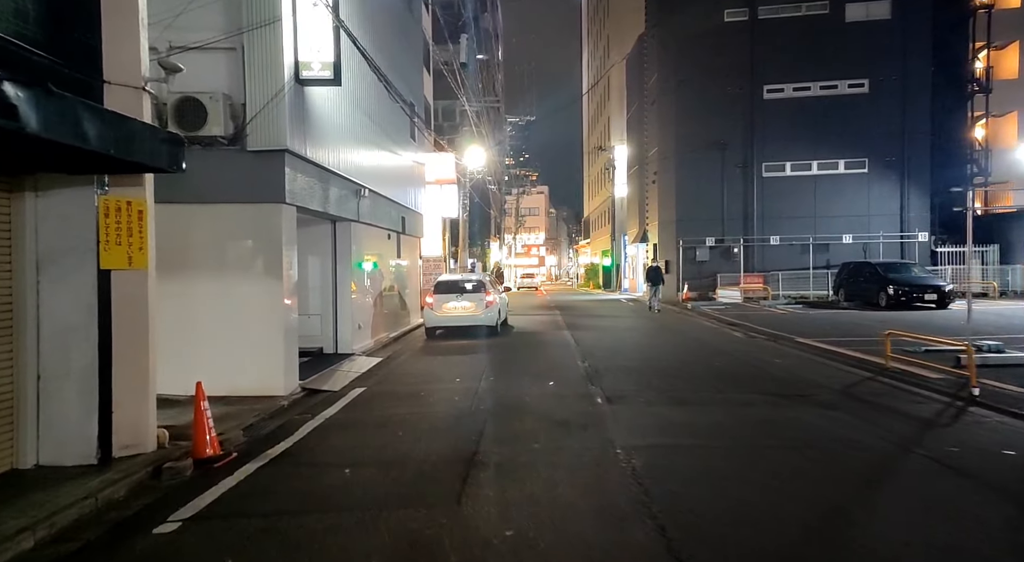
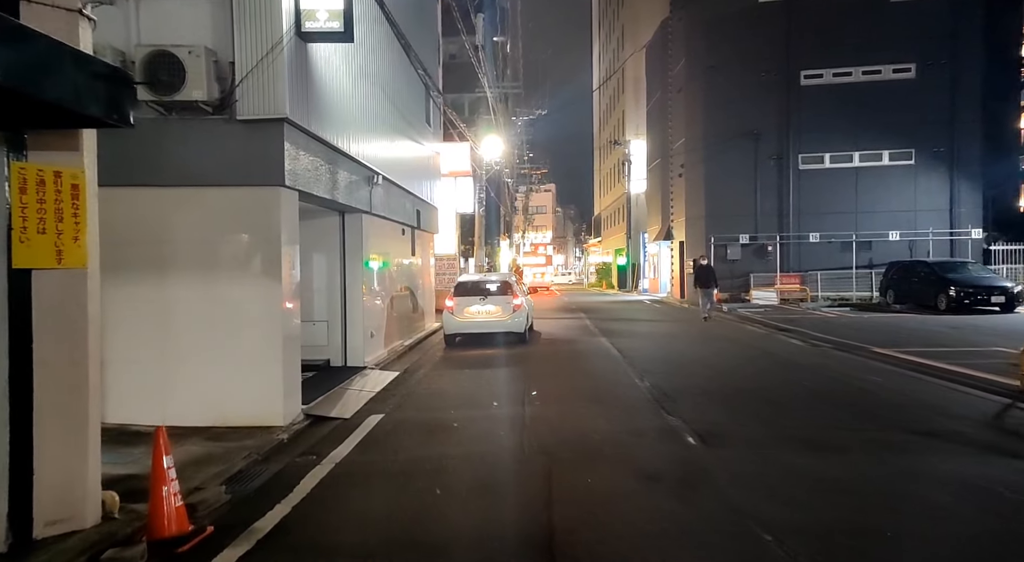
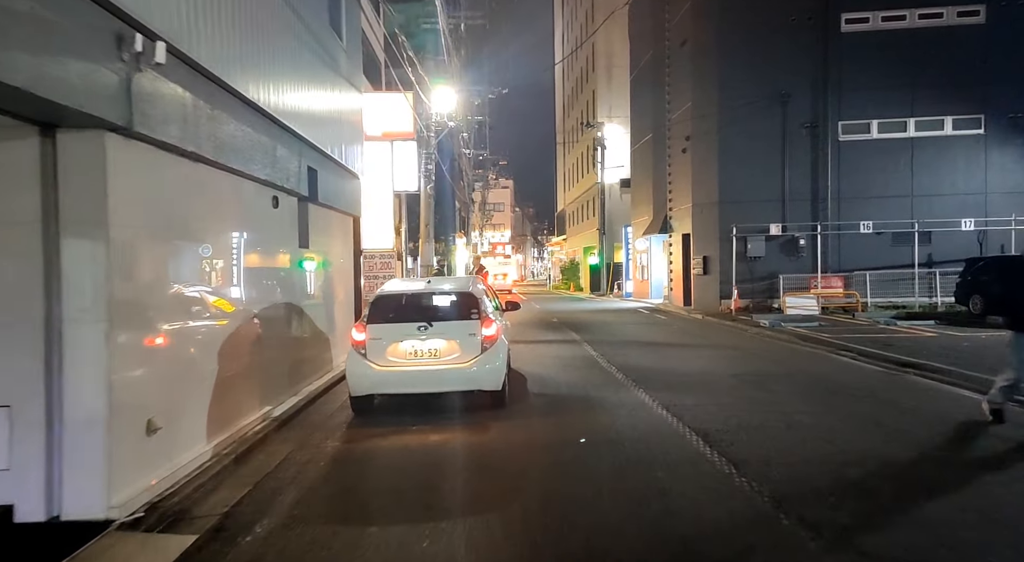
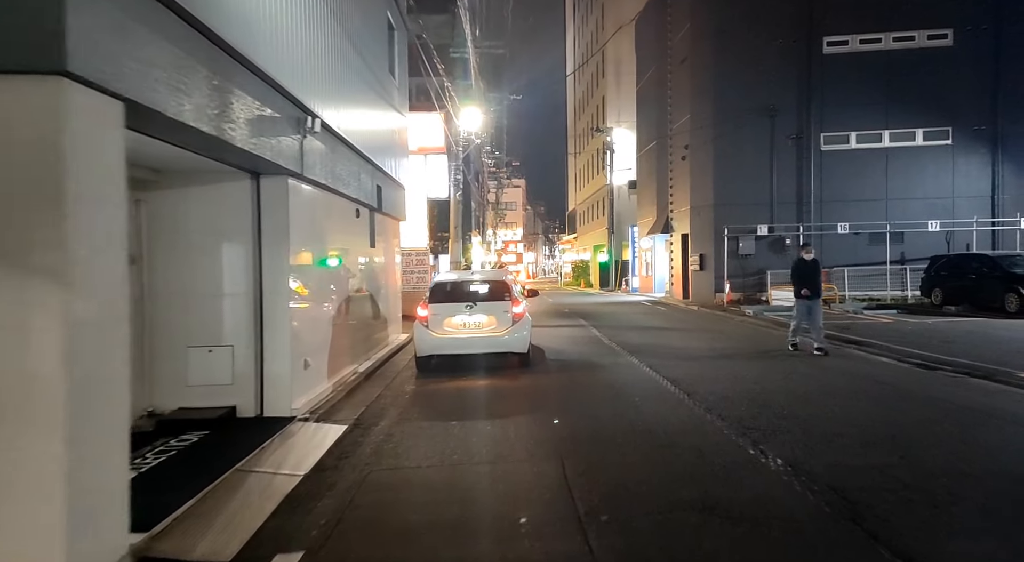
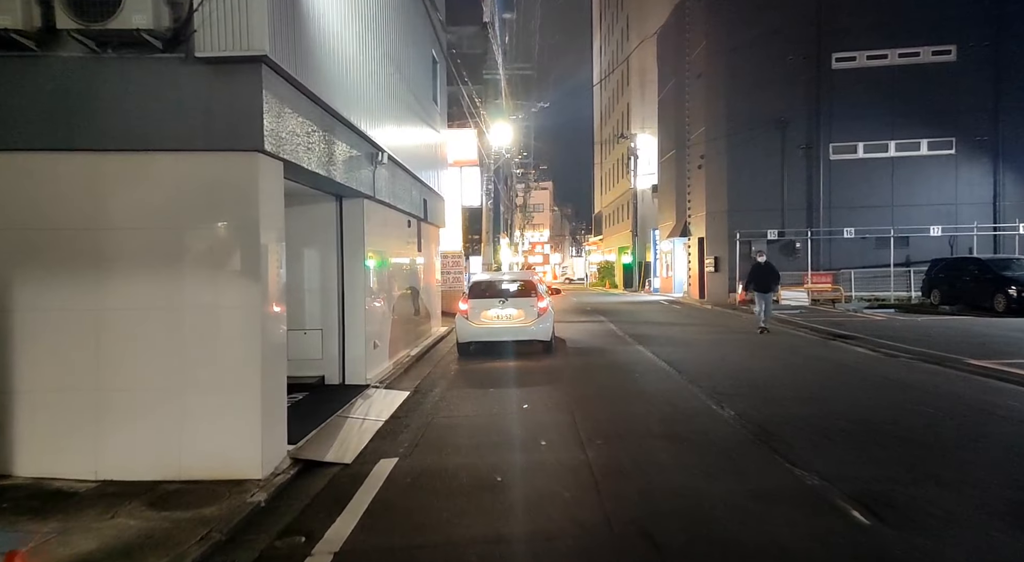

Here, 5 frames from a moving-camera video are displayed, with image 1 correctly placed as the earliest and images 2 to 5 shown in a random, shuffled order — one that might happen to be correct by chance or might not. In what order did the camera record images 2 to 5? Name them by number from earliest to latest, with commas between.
2, 5, 4, 3
